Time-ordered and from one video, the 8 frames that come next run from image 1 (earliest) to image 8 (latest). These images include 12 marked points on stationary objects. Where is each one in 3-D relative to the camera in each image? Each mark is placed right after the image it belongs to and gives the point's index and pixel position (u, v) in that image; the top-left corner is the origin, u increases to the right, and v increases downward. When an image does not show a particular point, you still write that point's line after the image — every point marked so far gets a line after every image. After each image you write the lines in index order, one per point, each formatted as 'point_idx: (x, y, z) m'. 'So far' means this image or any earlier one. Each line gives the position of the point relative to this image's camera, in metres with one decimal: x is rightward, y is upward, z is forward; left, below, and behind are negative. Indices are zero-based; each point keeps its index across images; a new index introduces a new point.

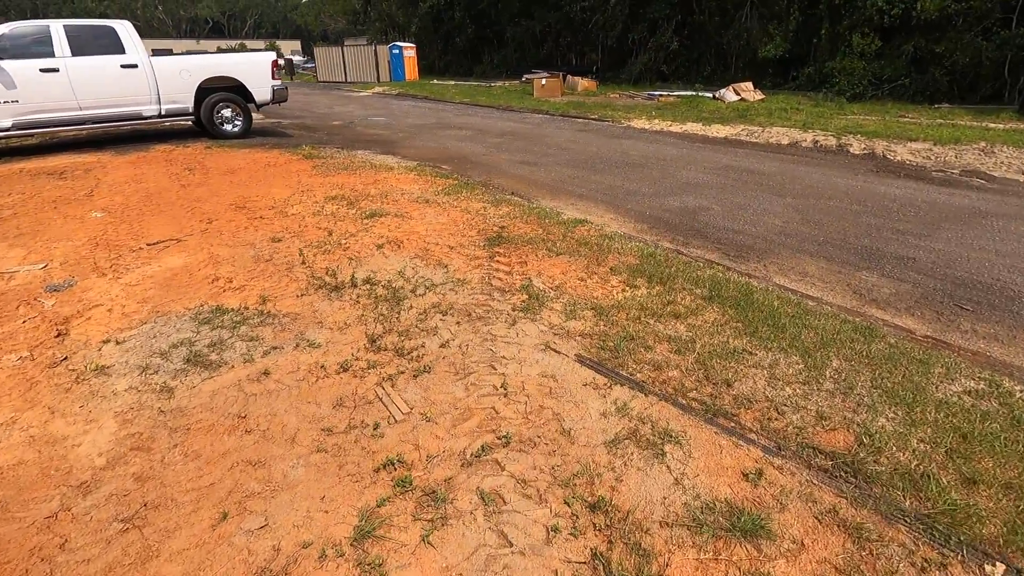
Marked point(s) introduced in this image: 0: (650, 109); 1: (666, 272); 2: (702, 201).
0: (+4.4, +5.7, +17.0) m
1: (+1.2, +0.1, +4.2) m
2: (+2.5, +1.1, +6.9) m
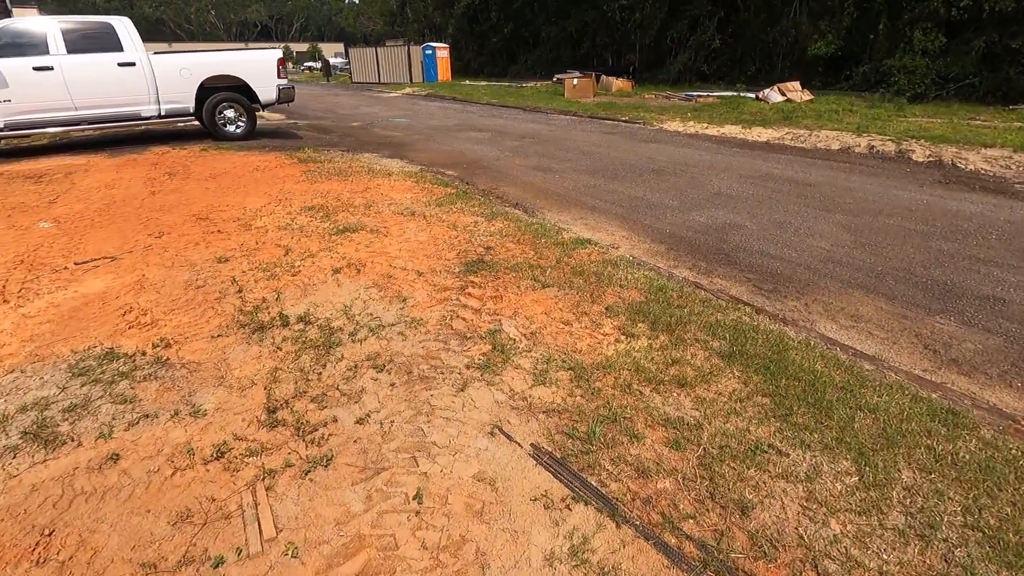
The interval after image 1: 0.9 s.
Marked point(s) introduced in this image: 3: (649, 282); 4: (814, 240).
0: (+5.1, +5.3, +15.9) m
1: (+1.0, -0.2, +3.3) m
2: (+2.5, +0.8, +6.0) m
3: (+1.0, 0.0, +3.9) m
4: (+2.9, +0.5, +5.2) m
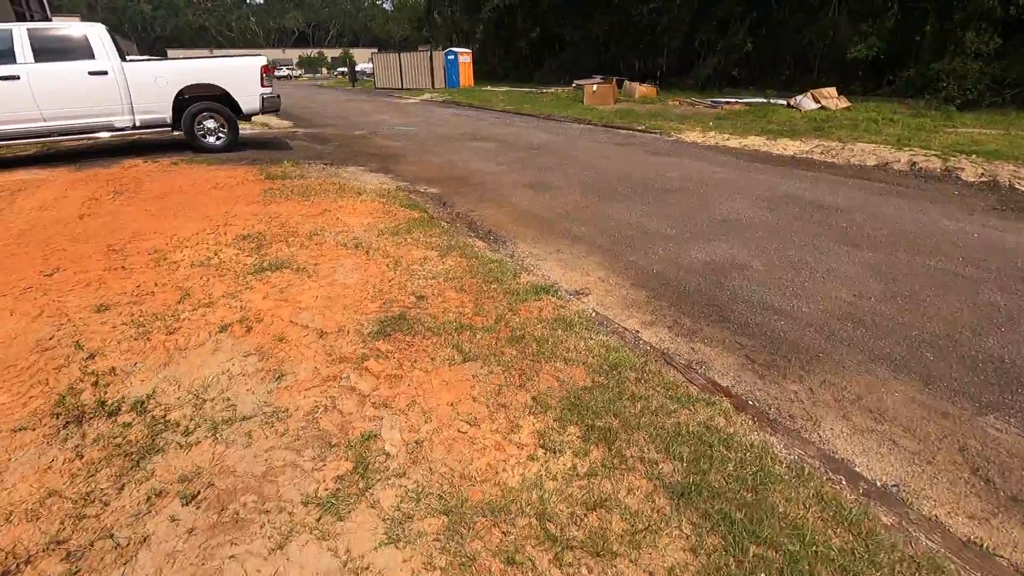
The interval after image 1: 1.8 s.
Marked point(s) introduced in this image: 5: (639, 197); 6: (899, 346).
0: (+5.4, +4.7, +14.8) m
1: (+0.5, -0.6, +2.5) m
2: (+2.1, +0.4, +5.1) m
3: (+0.5, -0.4, +3.0) m
4: (+2.5, 0.0, +4.2) m
5: (+1.7, +1.2, +7.1) m
6: (+2.4, -0.4, +3.4) m
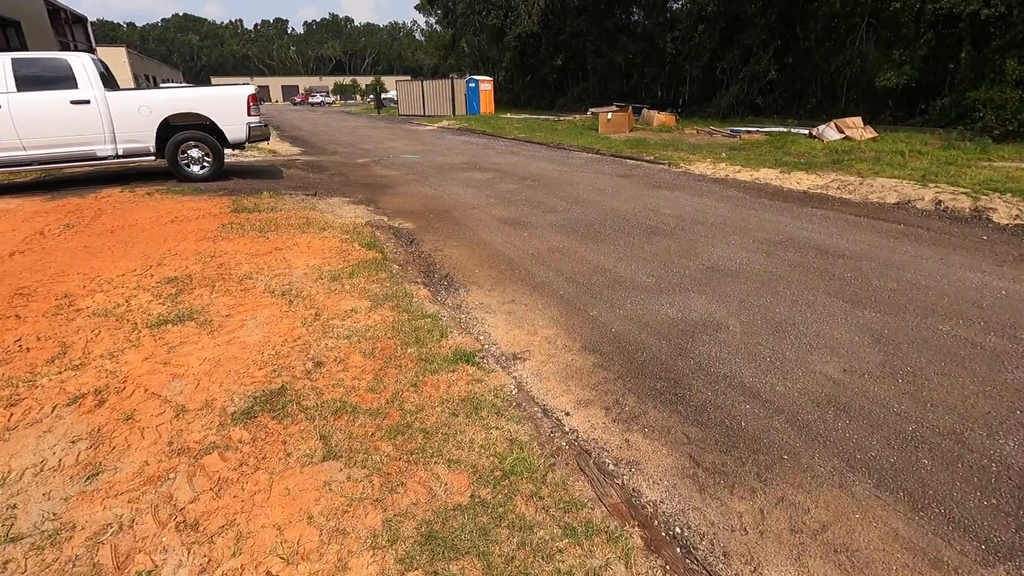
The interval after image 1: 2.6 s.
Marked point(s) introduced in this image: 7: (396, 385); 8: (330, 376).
0: (+5.6, +3.7, +14.2) m
1: (-0.1, -0.9, +1.9) m
2: (+1.7, -0.1, +4.4) m
3: (0.0, -0.8, +2.4) m
4: (+2.0, -0.5, +3.5) m
5: (+1.4, +0.6, +6.5) m
6: (+1.9, -0.8, +2.7) m
7: (-0.6, -0.5, +2.9) m
8: (-1.0, -0.5, +3.0) m
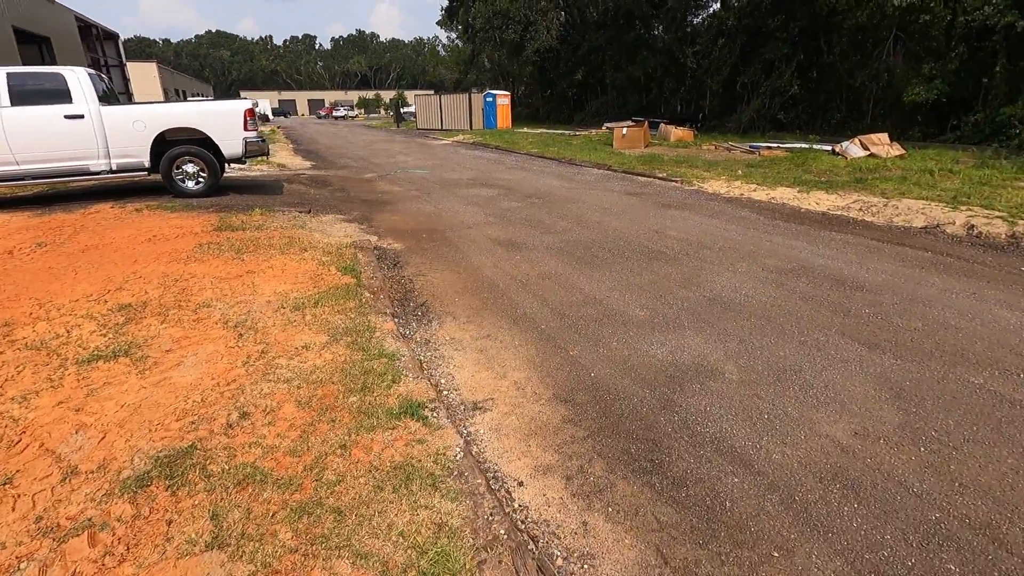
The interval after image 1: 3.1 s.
0: (+5.8, +3.1, +13.7) m
1: (-0.4, -1.1, +1.5) m
2: (+1.5, -0.4, +3.9) m
3: (-0.3, -1.0, +2.0) m
4: (+1.8, -0.7, +3.0) m
5: (+1.3, +0.3, +6.1) m
6: (+1.6, -1.0, +2.2) m
7: (-0.9, -0.8, +2.5) m
8: (-1.3, -0.7, +2.6) m
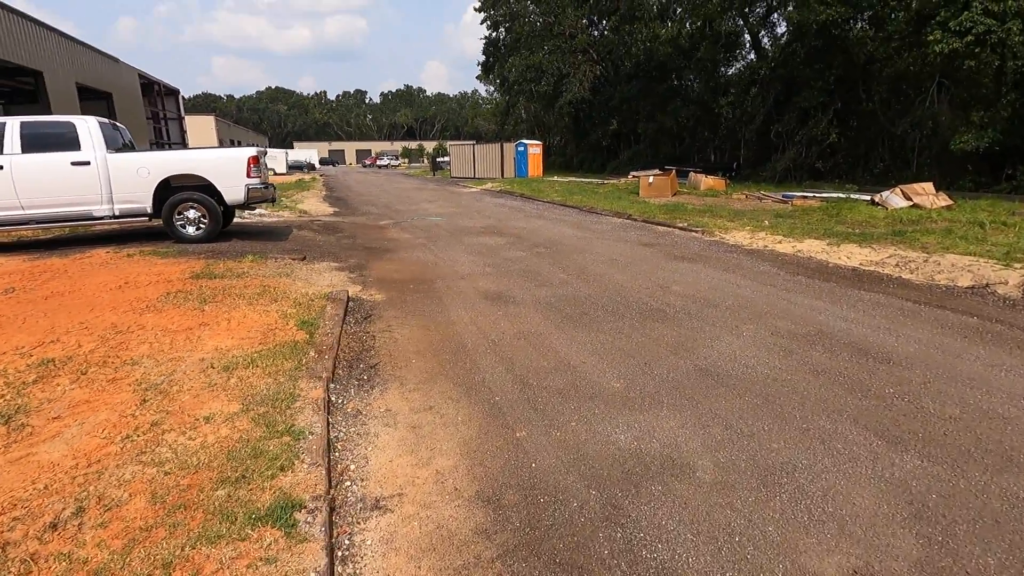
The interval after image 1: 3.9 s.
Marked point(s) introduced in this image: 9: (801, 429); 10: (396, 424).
0: (+6.2, +1.8, +12.9) m
1: (-0.9, -1.3, +0.9) m
2: (+1.1, -0.9, +3.3) m
3: (-0.9, -1.2, +1.4) m
4: (+1.3, -1.1, +2.3) m
5: (+1.0, -0.4, +5.5) m
6: (+1.1, -1.3, +1.5) m
7: (-1.4, -1.0, +2.0) m
8: (-1.8, -1.0, +2.2) m
9: (+1.8, -0.9, +3.3) m
10: (-0.7, -0.9, +3.4) m
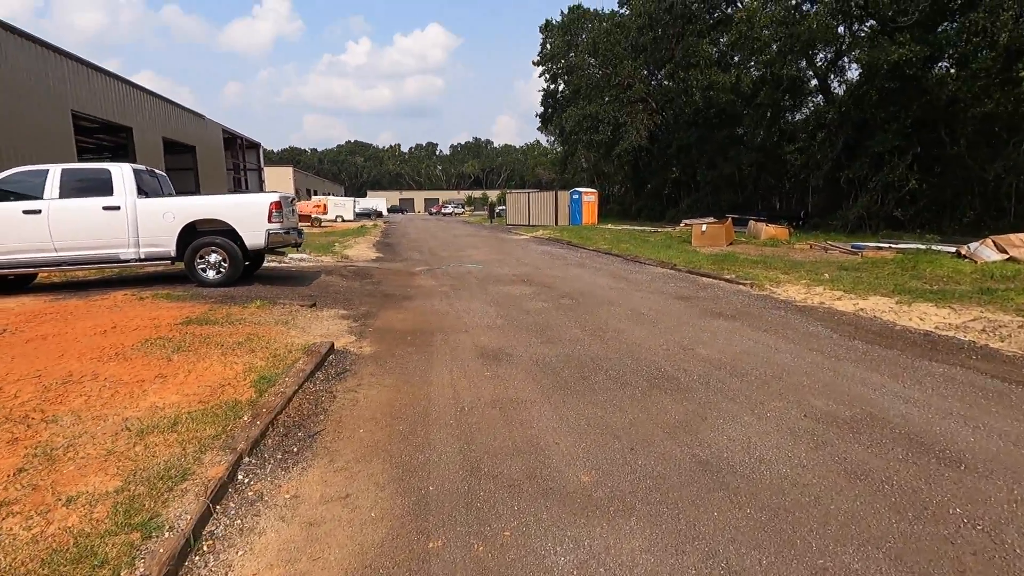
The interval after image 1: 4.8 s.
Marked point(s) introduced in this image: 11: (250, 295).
0: (+6.9, +0.4, +11.6) m
1: (-1.6, -1.5, +0.3) m
2: (+0.7, -1.2, +2.4) m
3: (-1.5, -1.4, +0.8) m
4: (+0.8, -1.4, +1.4) m
5: (+0.9, -0.9, +4.7) m
6: (+0.4, -1.5, +0.6) m
7: (-1.9, -1.2, +1.5) m
8: (-2.3, -1.2, +1.7) m
9: (+1.4, -1.2, +2.4) m
10: (-1.1, -1.2, +2.8) m
11: (-4.2, -0.1, +8.4) m
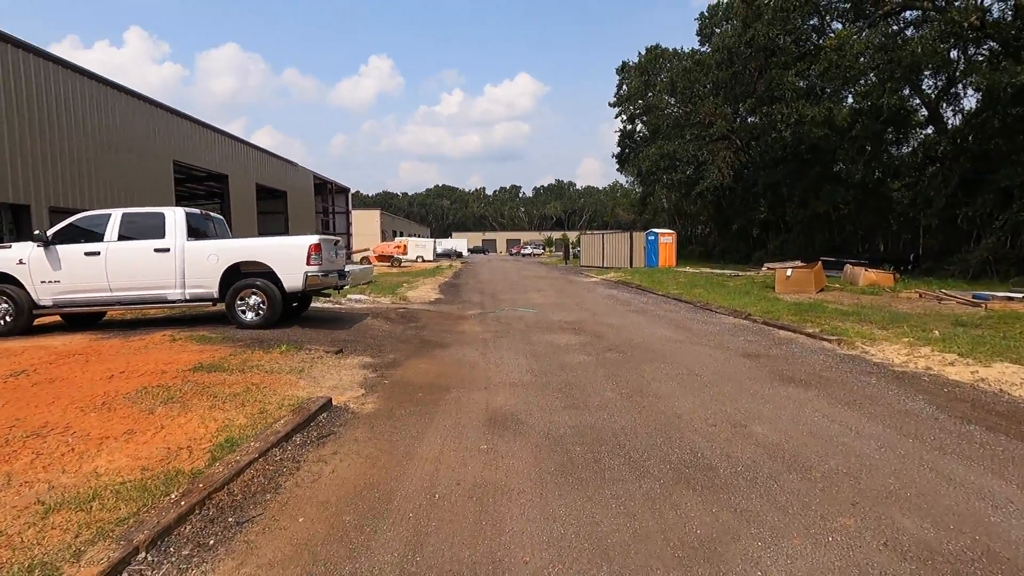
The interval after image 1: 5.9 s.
0: (+7.8, -0.6, +9.7) m
1: (-2.4, -1.5, -0.2) m
2: (+0.3, -1.5, +1.5) m
3: (-2.1, -1.5, +0.3) m
4: (+0.2, -1.6, +0.5) m
5: (+0.8, -1.4, +3.7) m
6: (-0.3, -1.7, -0.3) m
7: (-2.5, -1.4, +1.0) m
8: (-2.8, -1.4, +1.2) m
9: (+0.9, -1.5, +1.4) m
10: (-1.5, -1.5, +2.1) m
11: (-3.6, -0.8, +8.2) m
